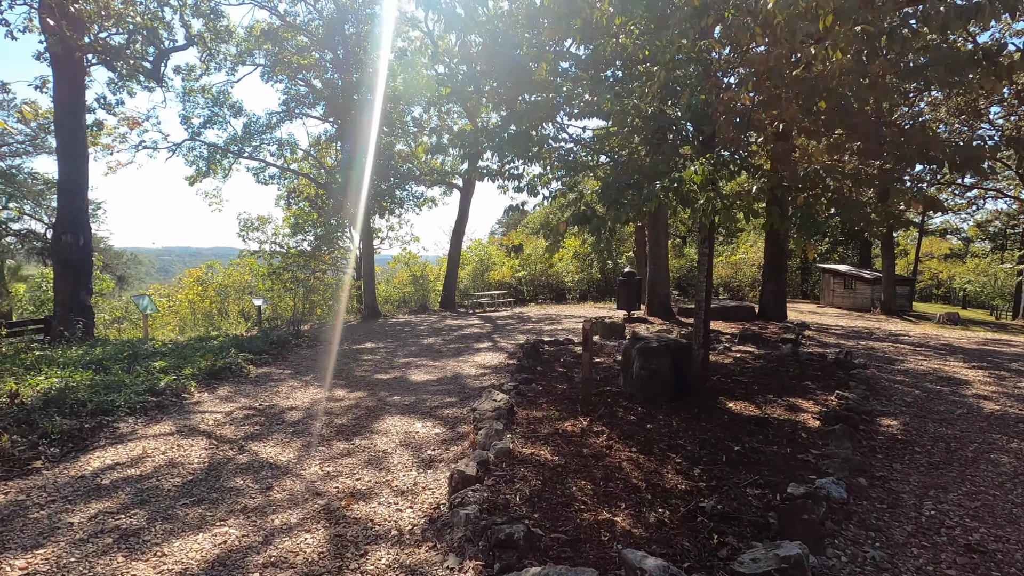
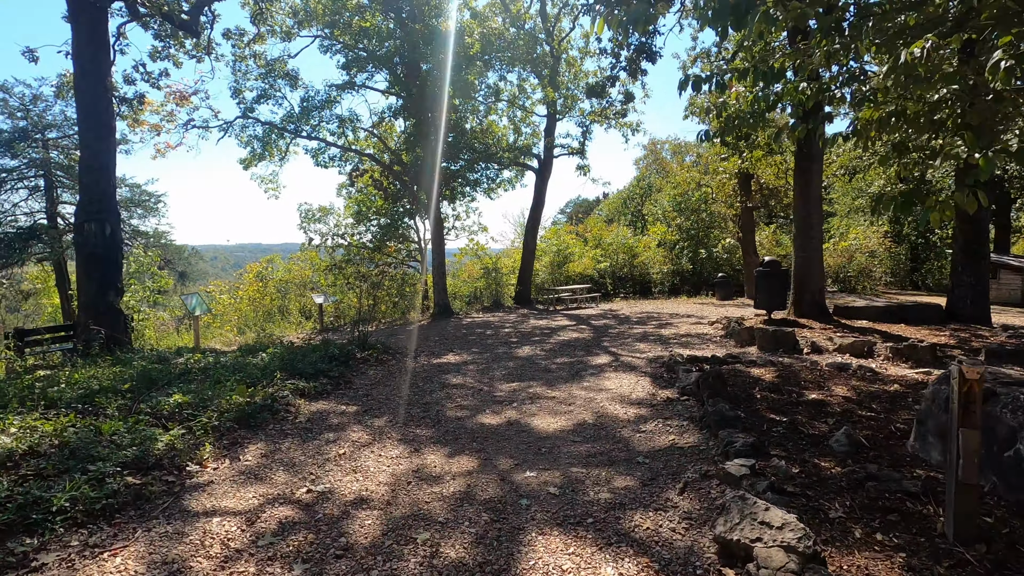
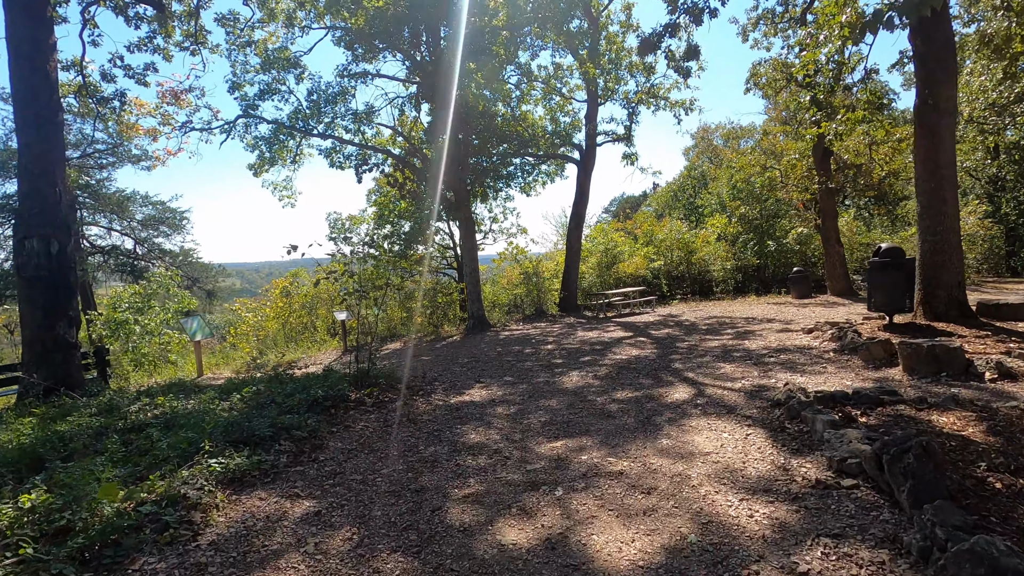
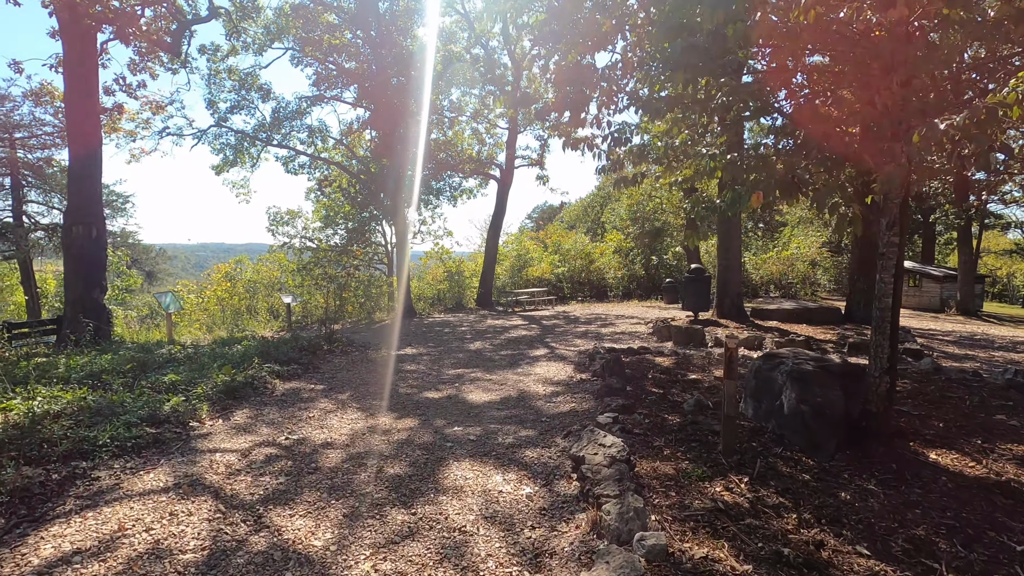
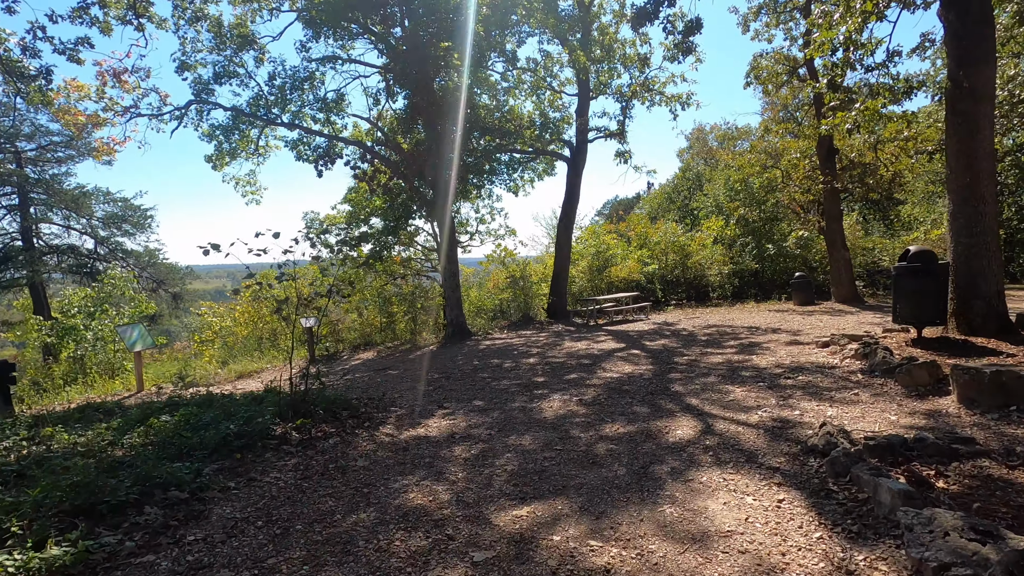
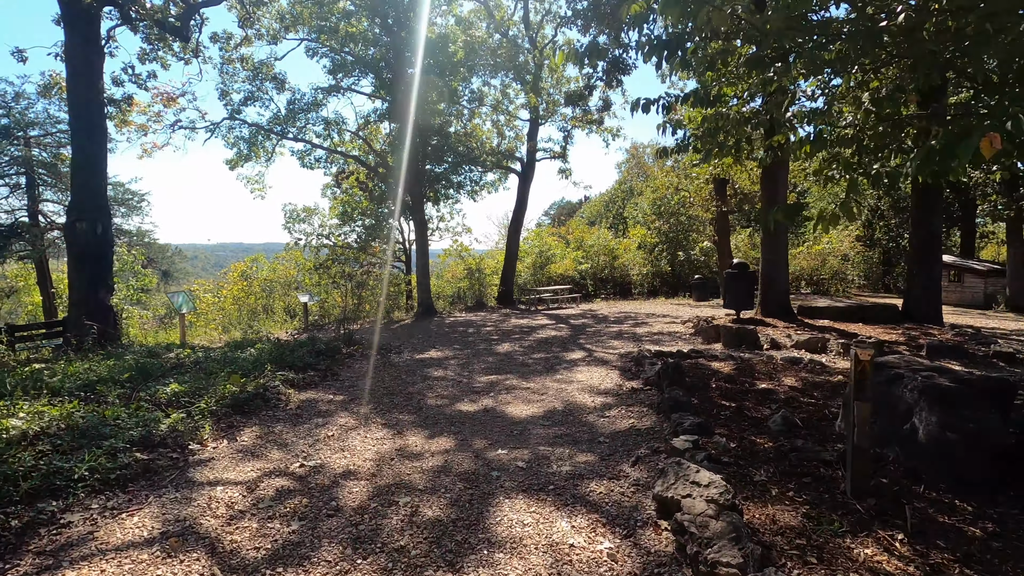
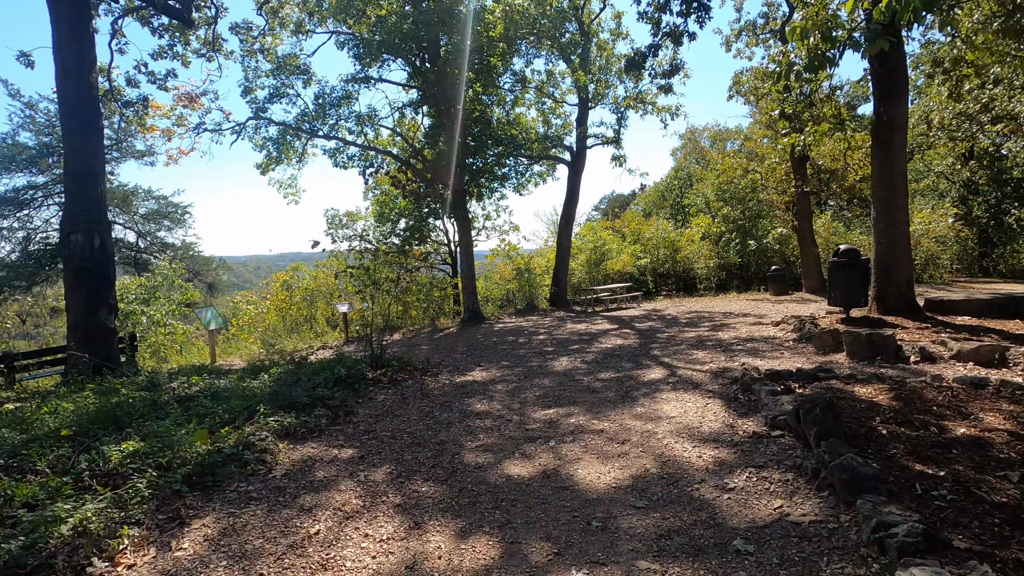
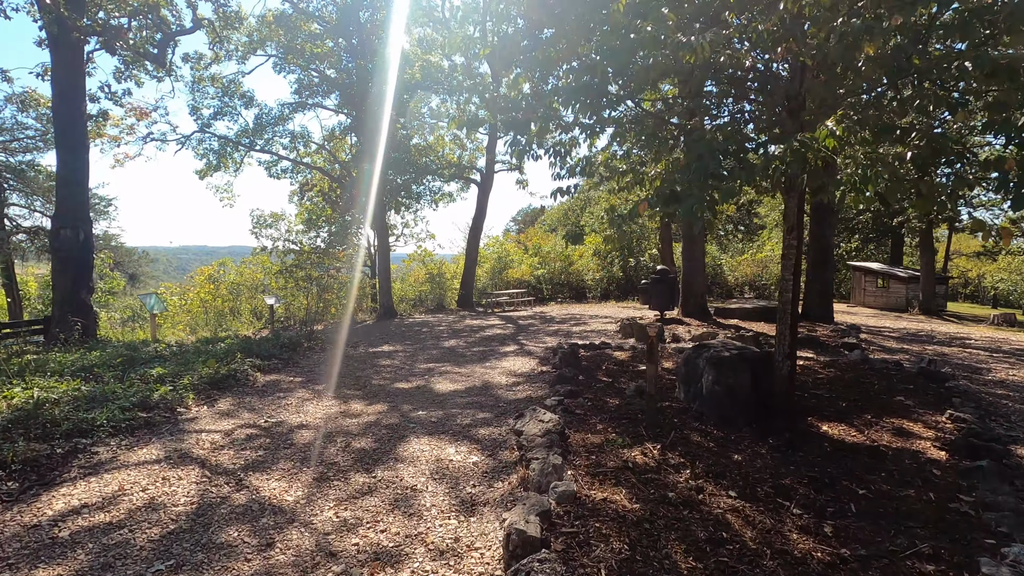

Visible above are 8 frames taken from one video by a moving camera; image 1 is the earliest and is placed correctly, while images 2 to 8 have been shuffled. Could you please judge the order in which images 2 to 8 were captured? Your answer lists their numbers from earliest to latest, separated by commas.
8, 4, 6, 2, 7, 3, 5
